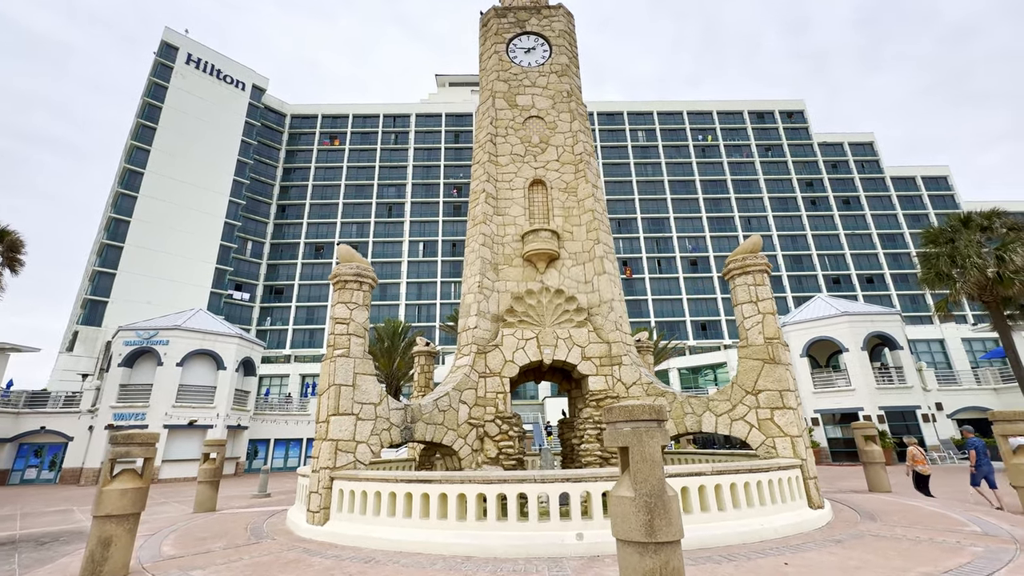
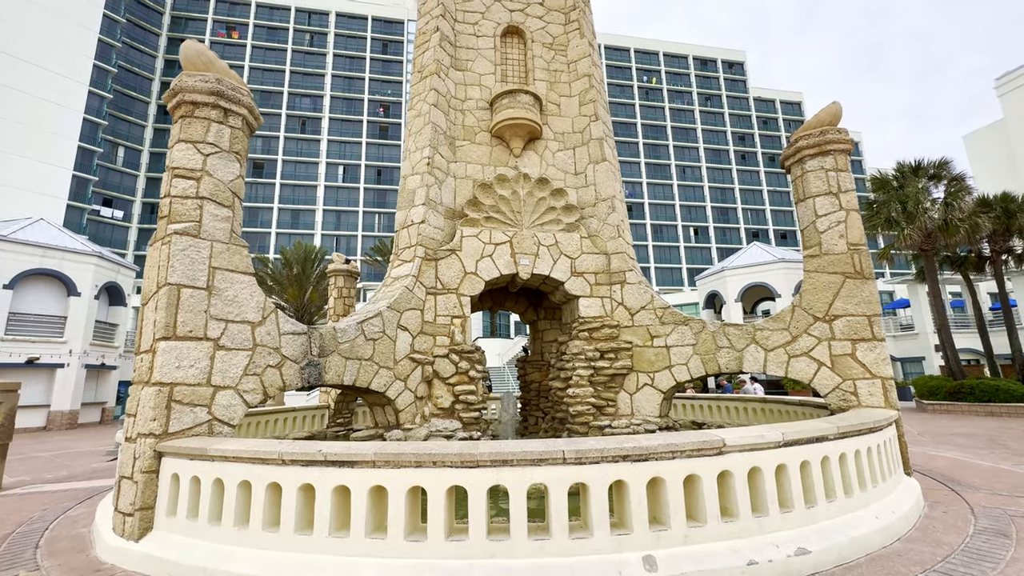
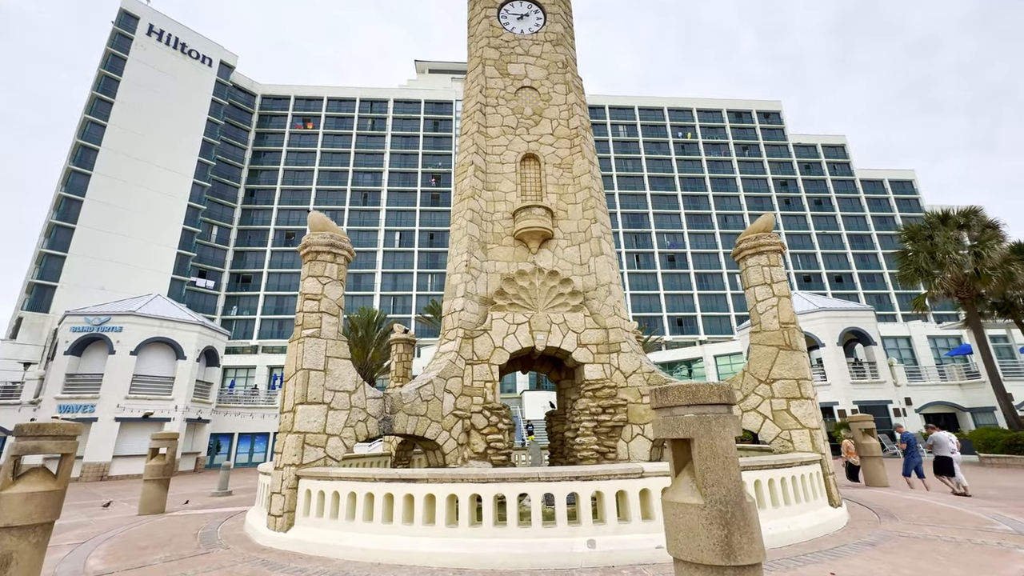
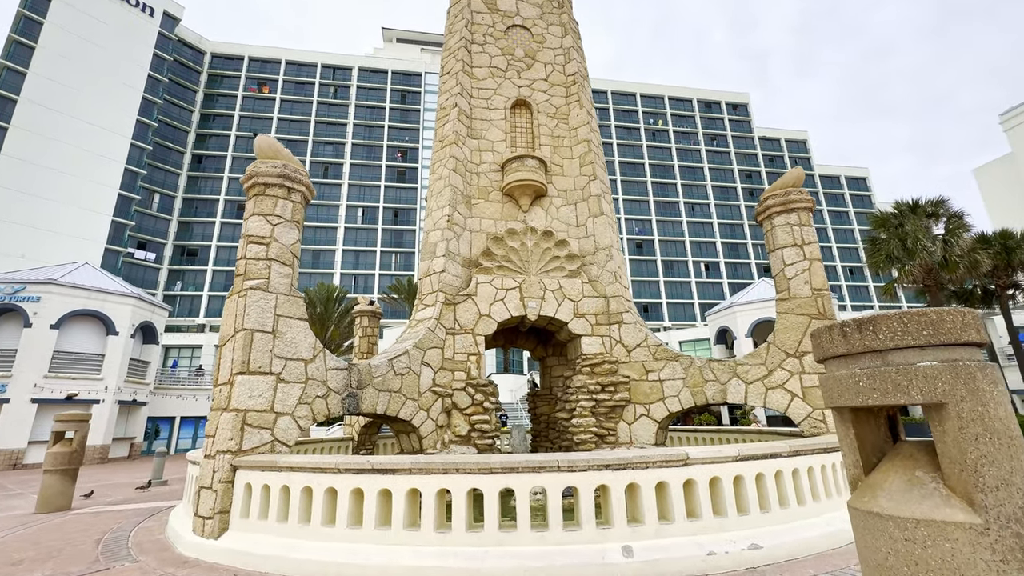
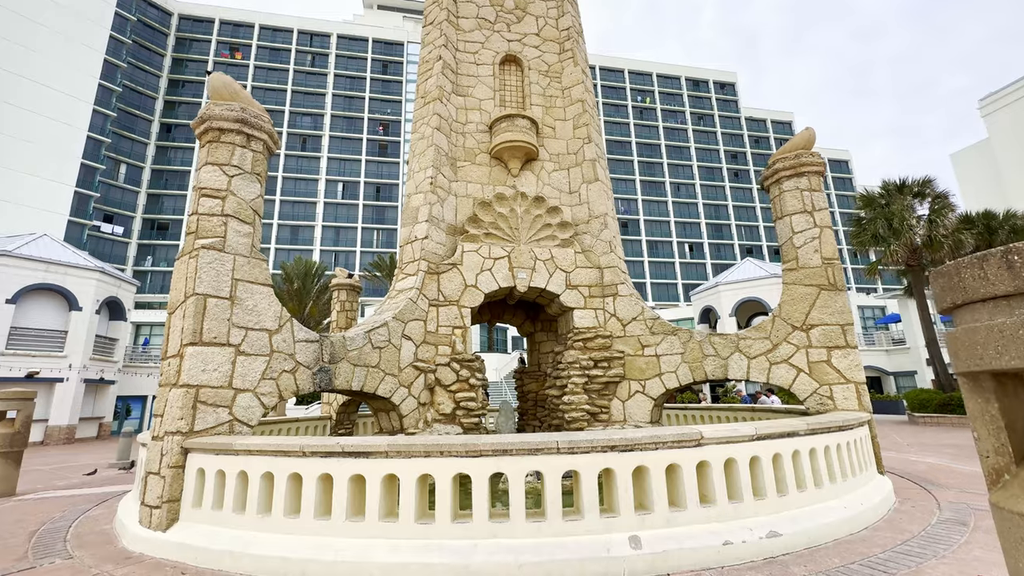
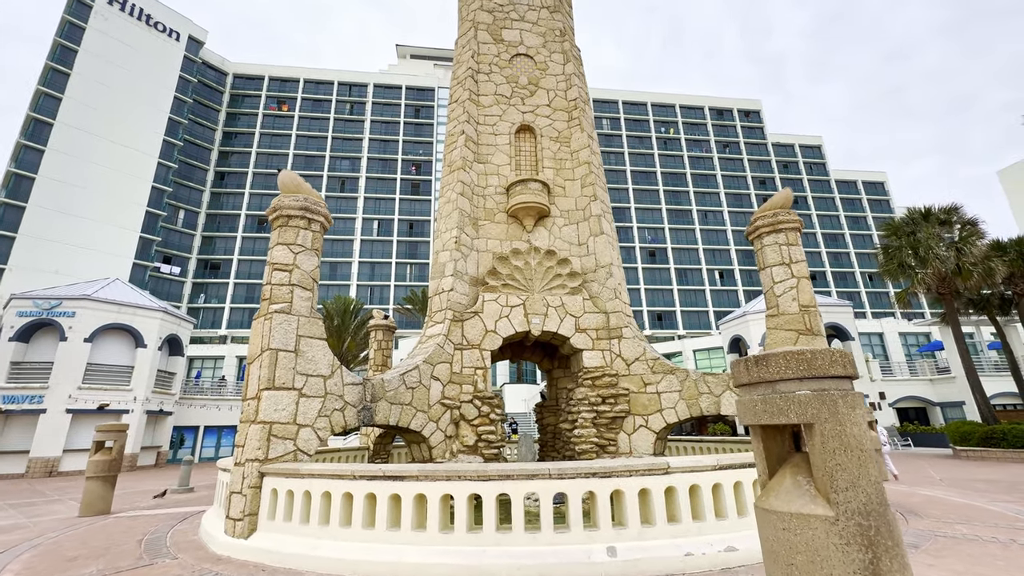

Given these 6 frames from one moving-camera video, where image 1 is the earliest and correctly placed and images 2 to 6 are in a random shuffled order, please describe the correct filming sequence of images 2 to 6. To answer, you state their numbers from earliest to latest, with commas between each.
3, 6, 4, 5, 2
